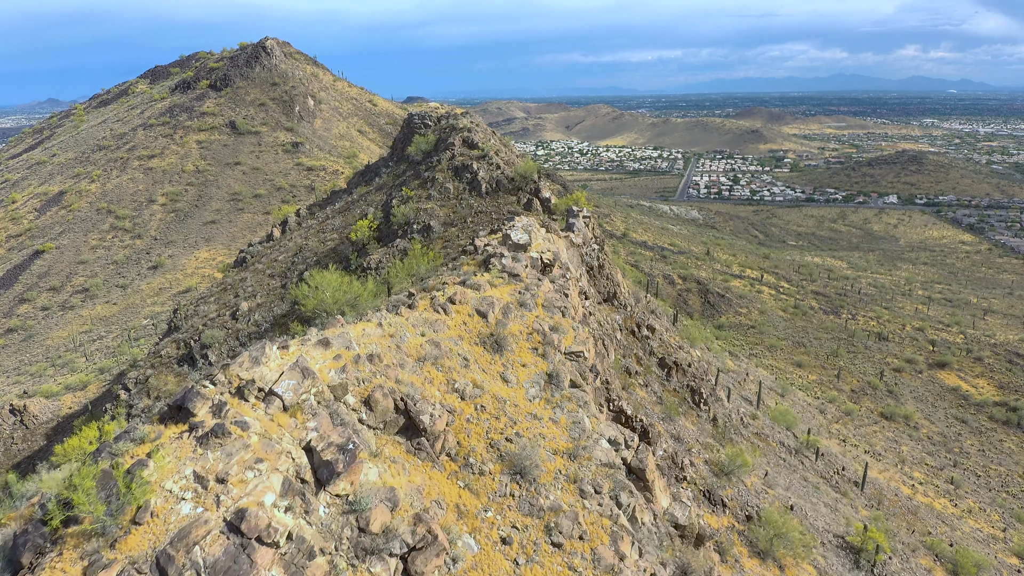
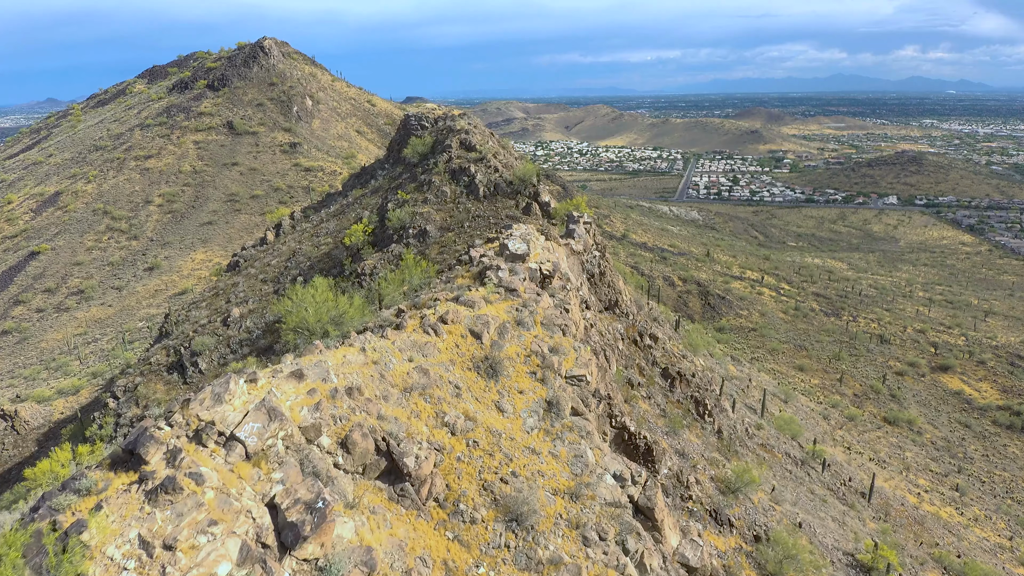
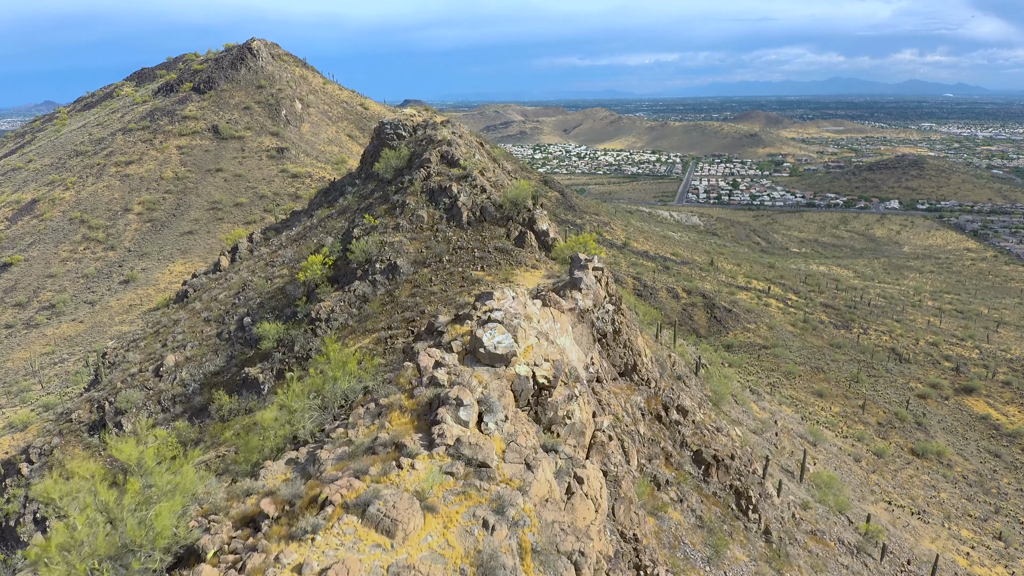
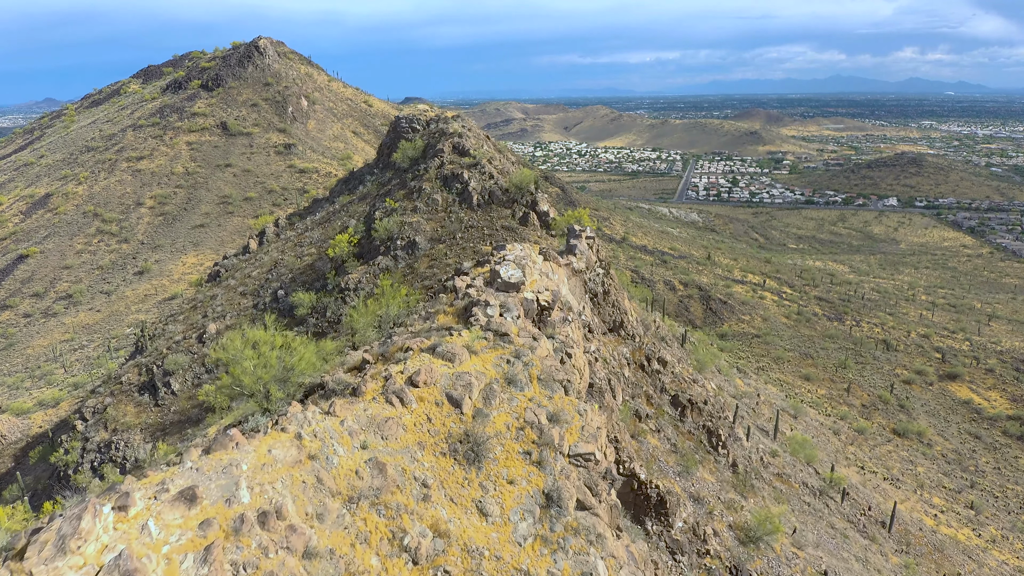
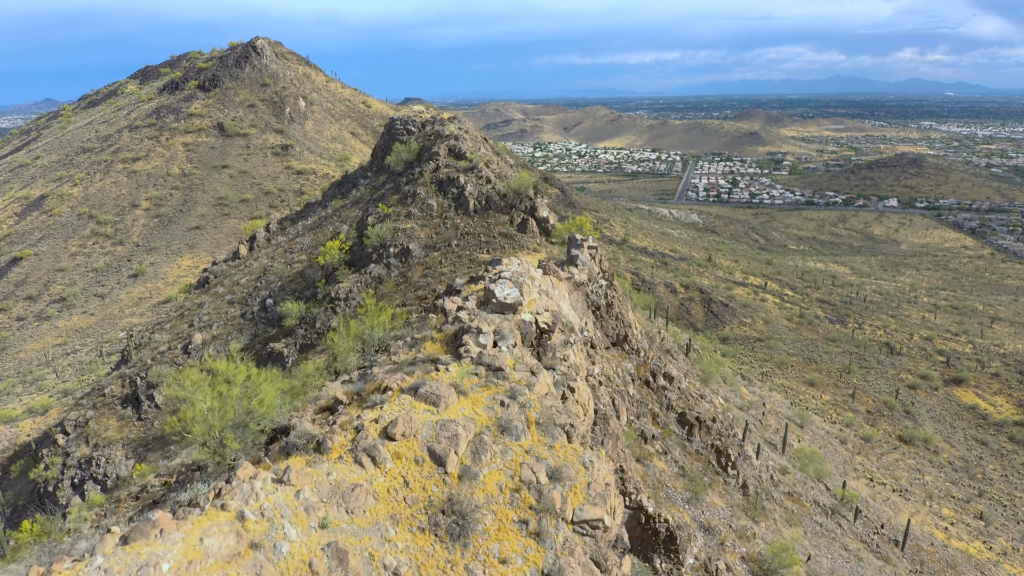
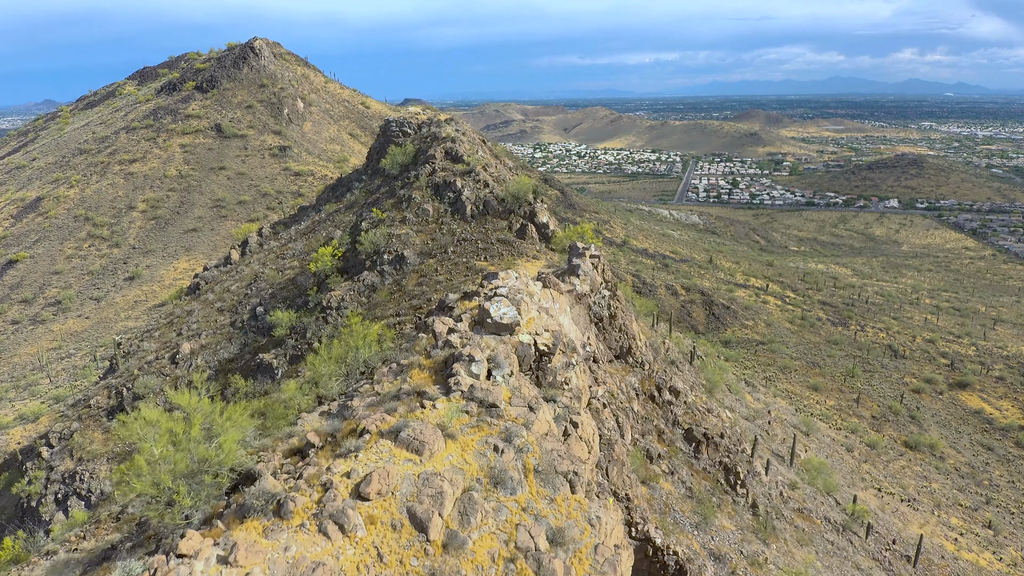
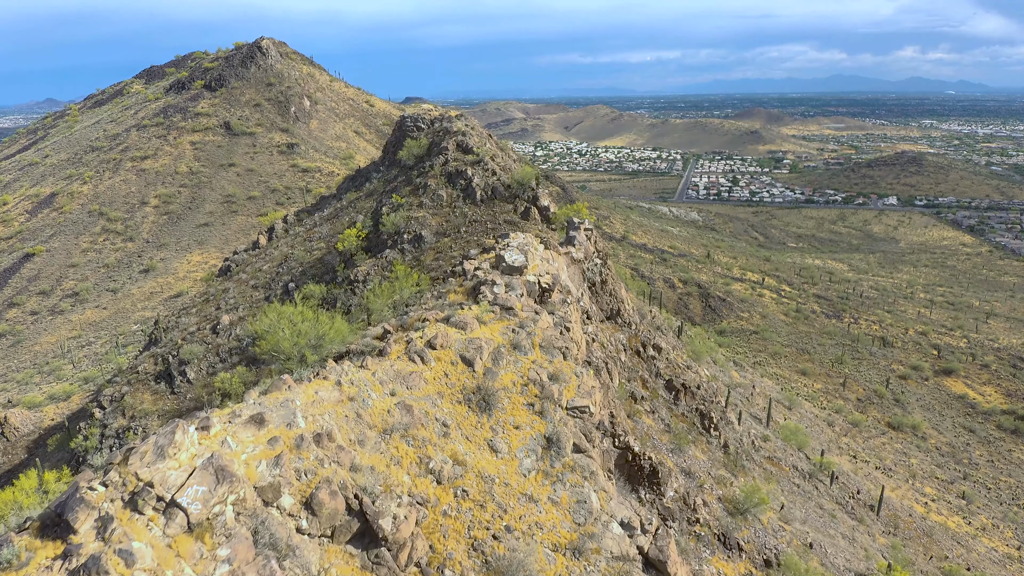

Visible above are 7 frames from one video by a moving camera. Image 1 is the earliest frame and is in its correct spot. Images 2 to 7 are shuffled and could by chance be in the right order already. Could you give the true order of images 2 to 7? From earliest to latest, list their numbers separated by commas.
2, 7, 4, 5, 6, 3
